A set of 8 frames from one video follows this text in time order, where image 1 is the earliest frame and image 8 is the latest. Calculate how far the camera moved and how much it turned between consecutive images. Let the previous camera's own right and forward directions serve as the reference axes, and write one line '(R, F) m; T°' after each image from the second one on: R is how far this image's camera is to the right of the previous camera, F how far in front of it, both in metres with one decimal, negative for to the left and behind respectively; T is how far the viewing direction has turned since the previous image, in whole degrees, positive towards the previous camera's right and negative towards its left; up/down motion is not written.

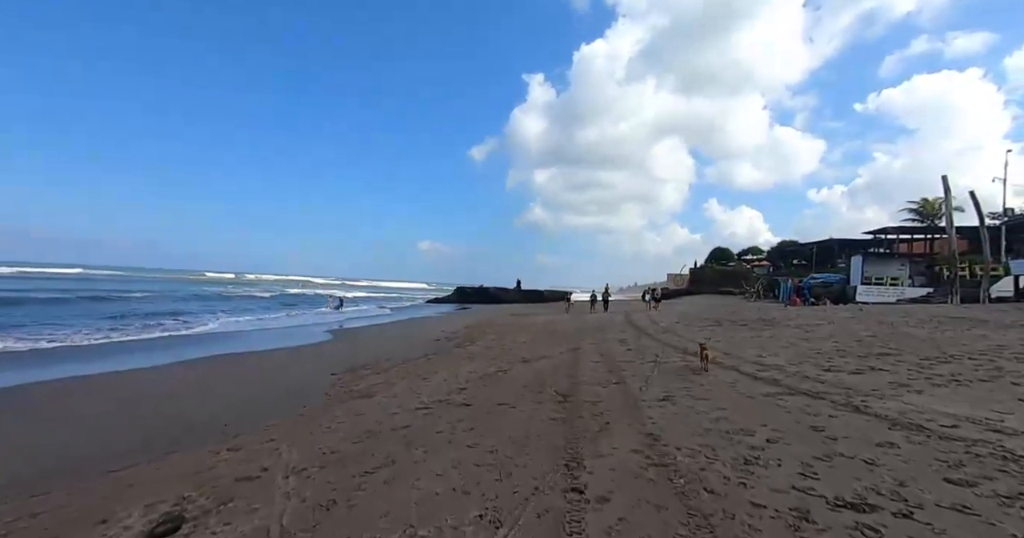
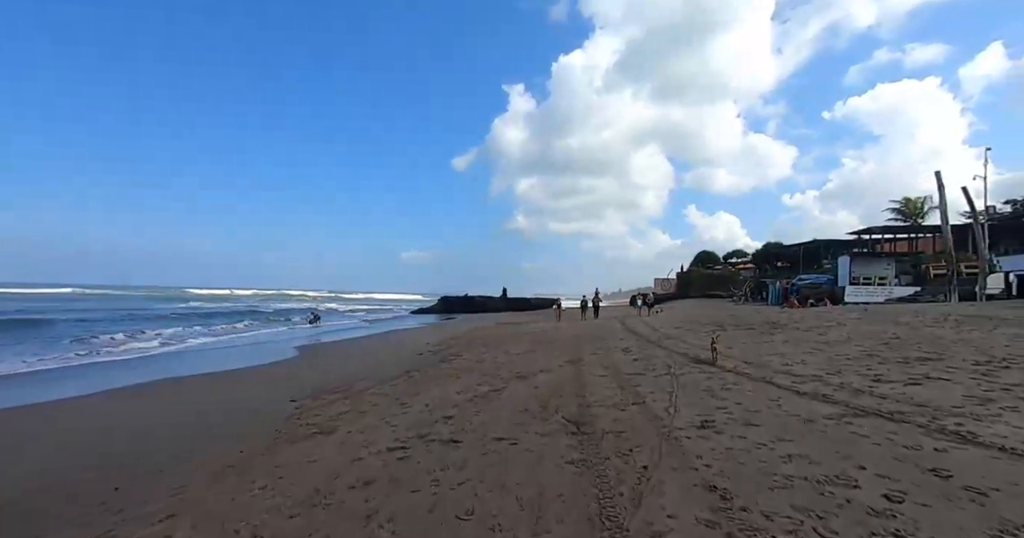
(-0.1, +1.4) m; +2°
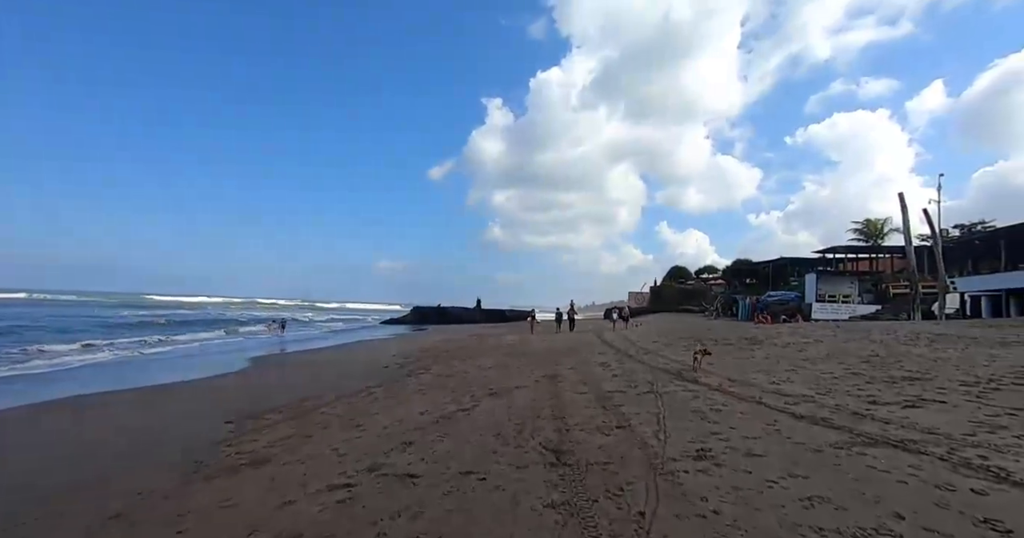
(0.0, +0.7) m; +3°
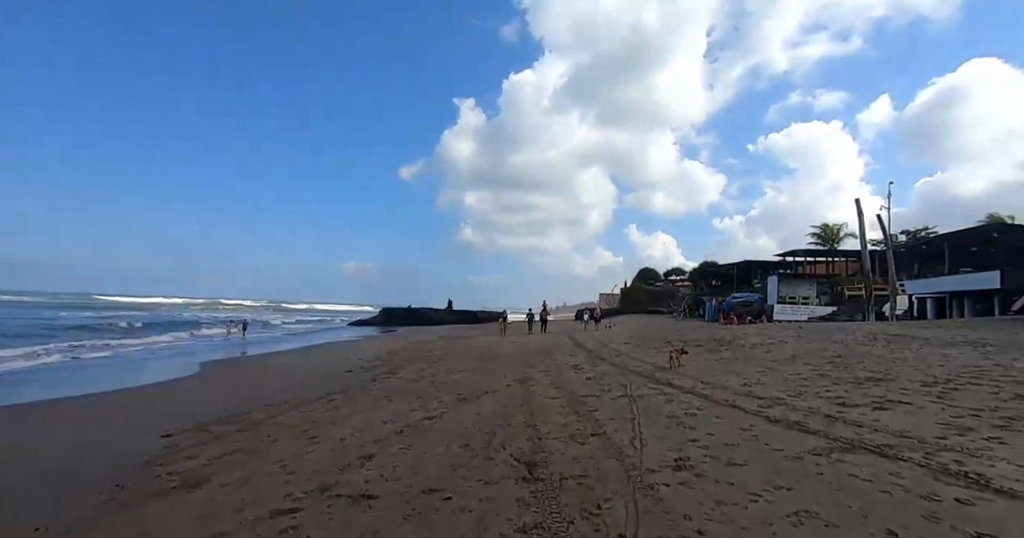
(0.0, +0.3) m; +4°
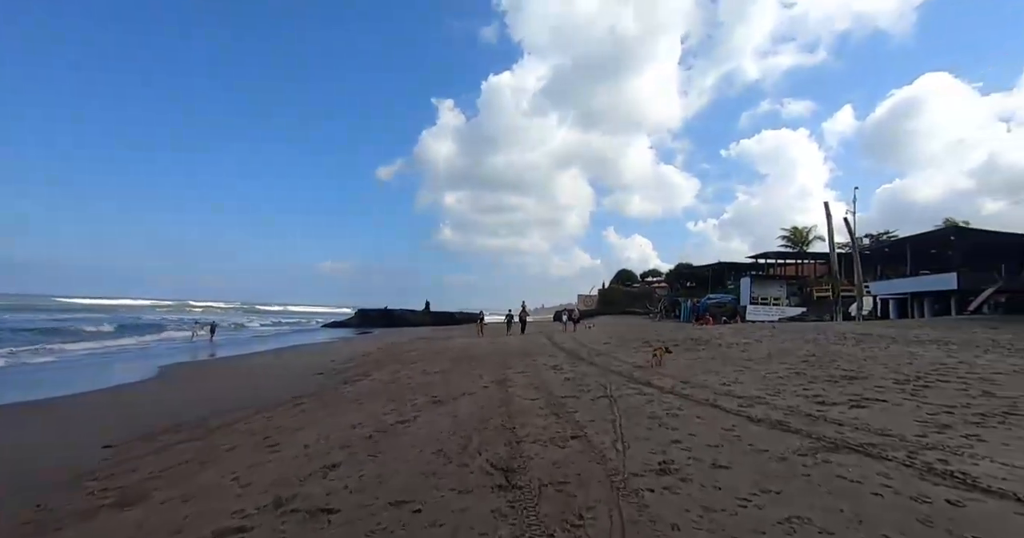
(0.0, +0.3) m; +3°
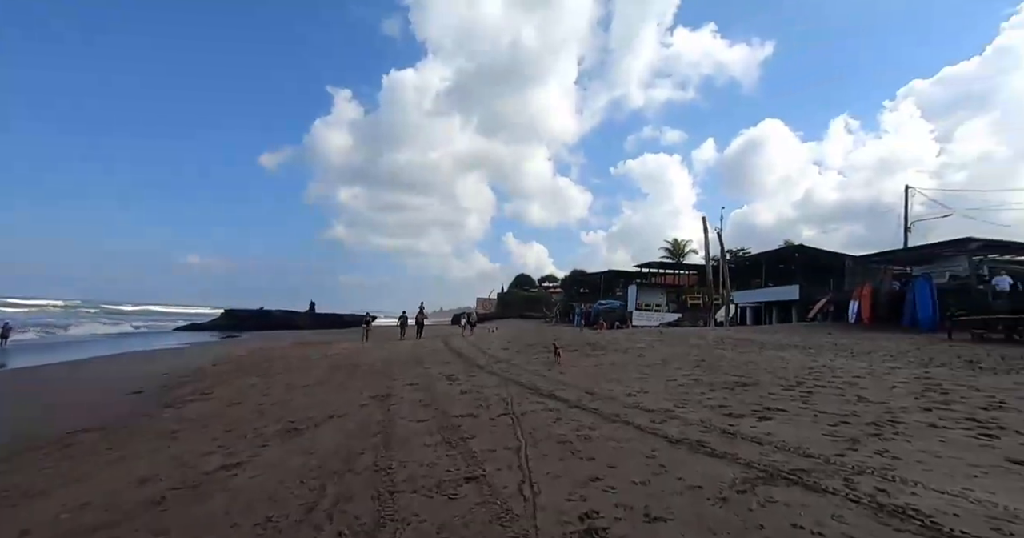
(+0.1, +1.2) m; +13°
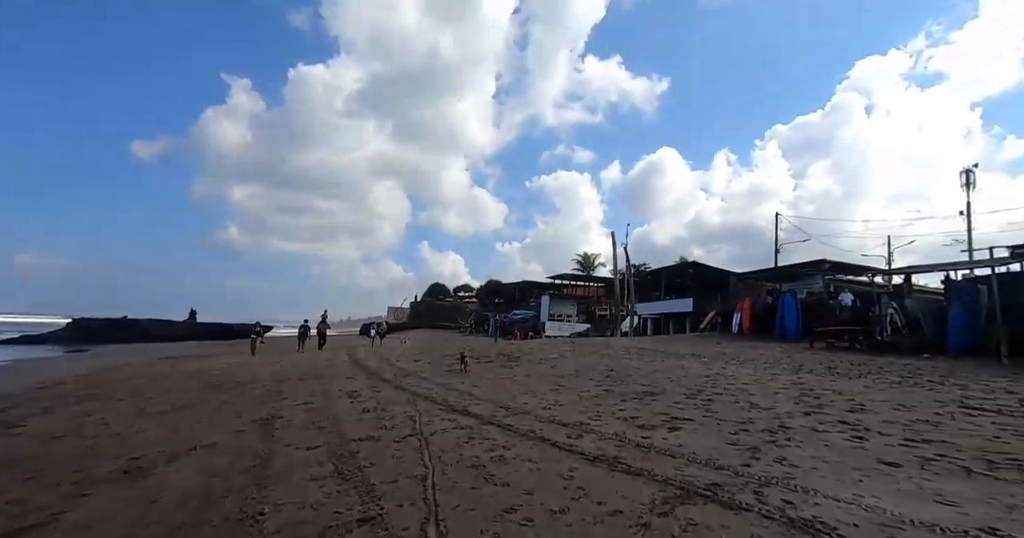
(0.0, +0.4) m; +11°
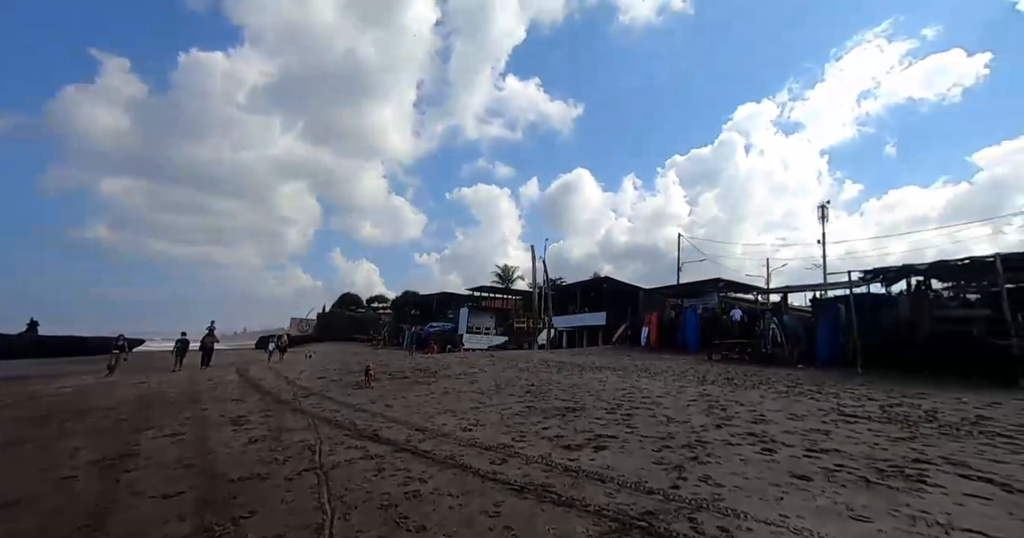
(-0.1, +0.5) m; +10°
